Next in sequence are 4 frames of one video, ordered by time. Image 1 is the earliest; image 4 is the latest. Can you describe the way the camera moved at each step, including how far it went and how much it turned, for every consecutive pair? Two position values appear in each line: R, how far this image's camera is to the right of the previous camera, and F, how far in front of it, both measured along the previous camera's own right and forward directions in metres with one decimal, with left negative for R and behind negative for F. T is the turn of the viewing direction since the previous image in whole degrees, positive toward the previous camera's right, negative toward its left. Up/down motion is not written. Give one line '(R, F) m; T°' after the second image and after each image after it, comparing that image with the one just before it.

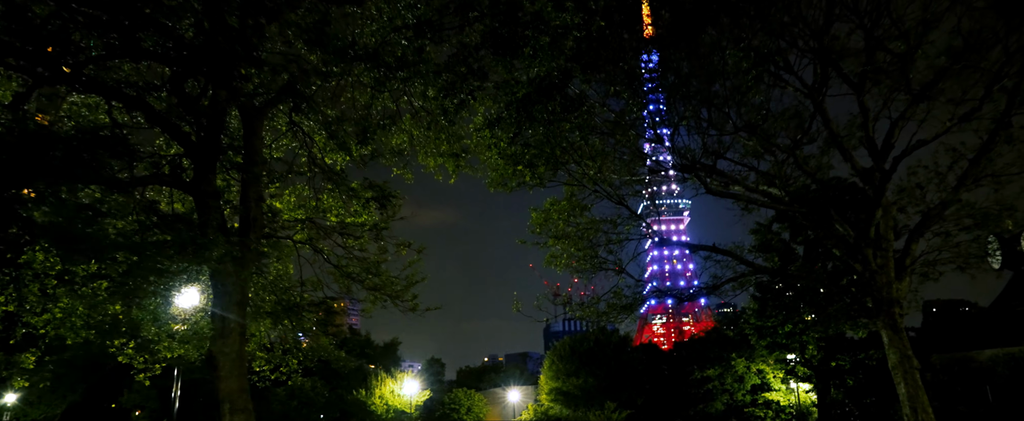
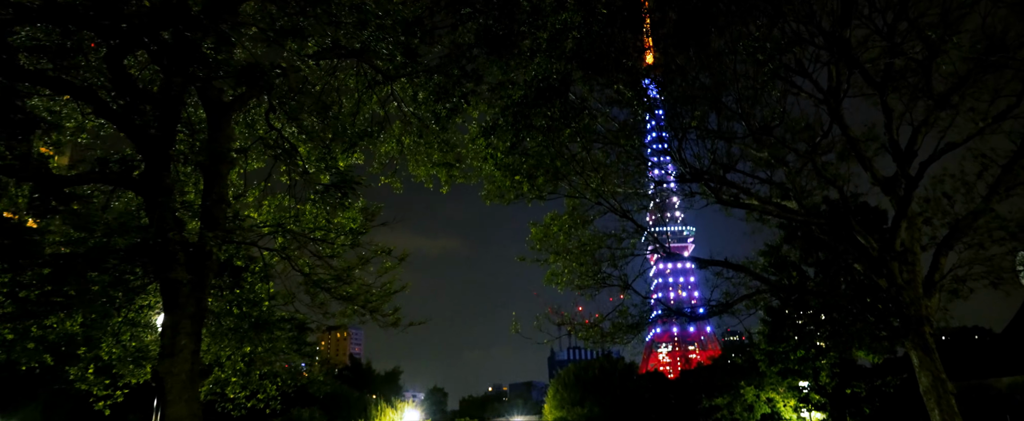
(+0.1, +0.8) m; 0°
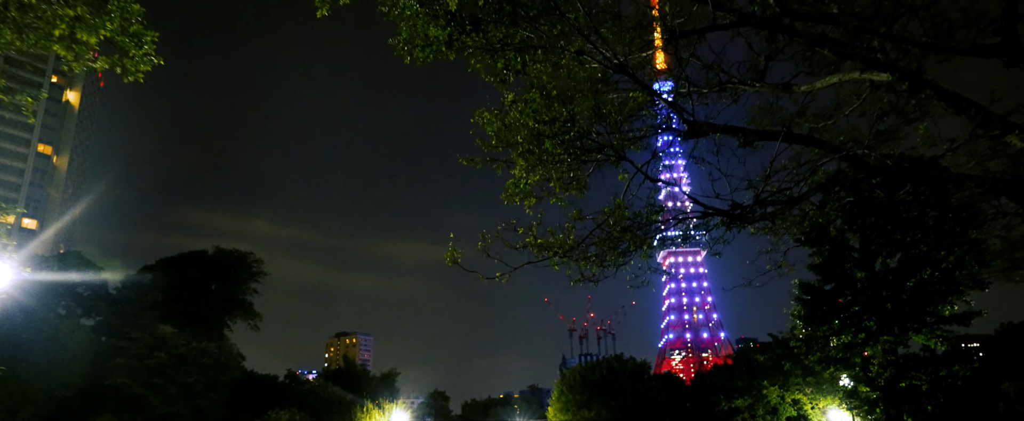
(+0.9, +4.4) m; -1°
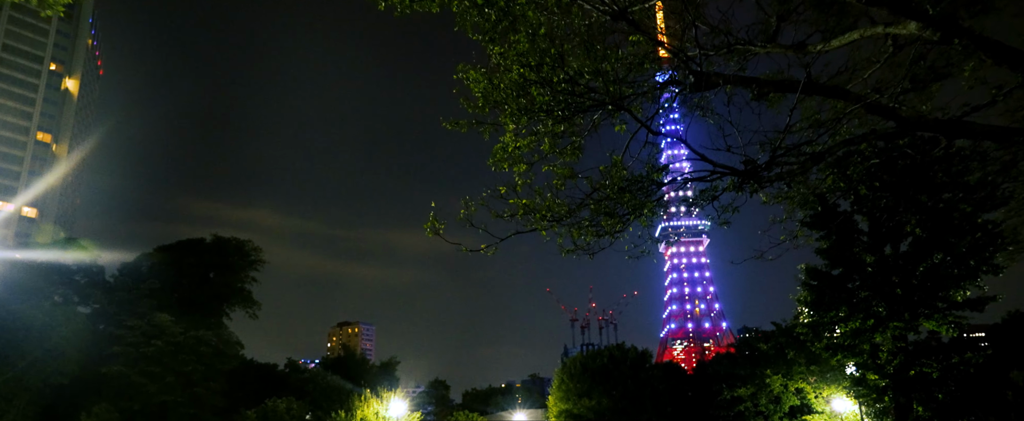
(+0.2, +0.7) m; 0°
